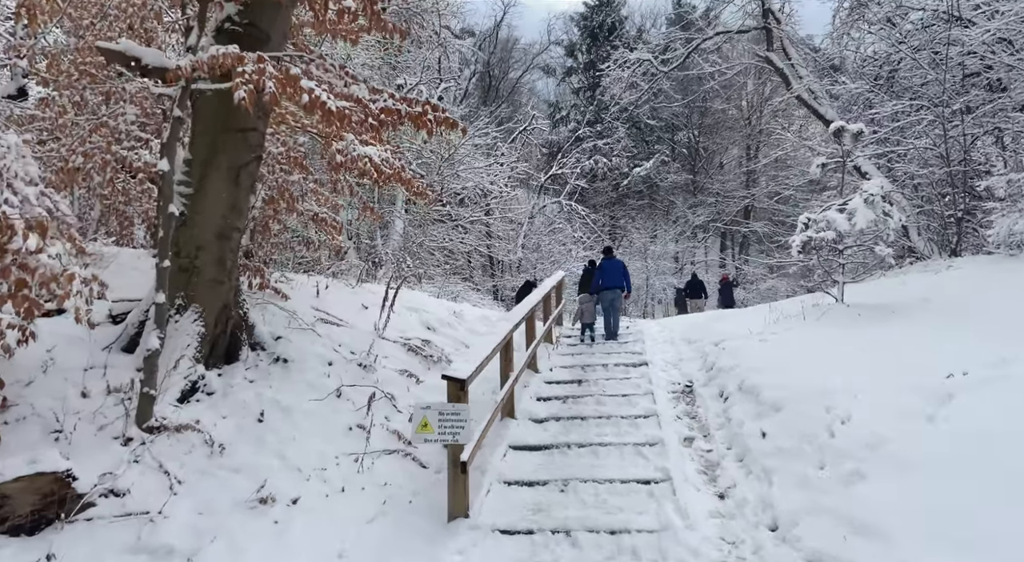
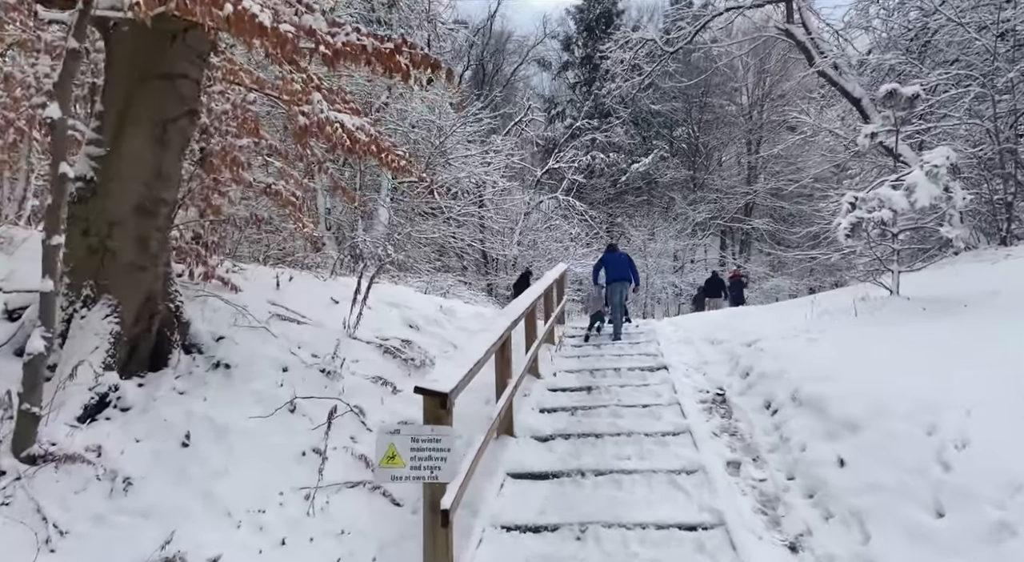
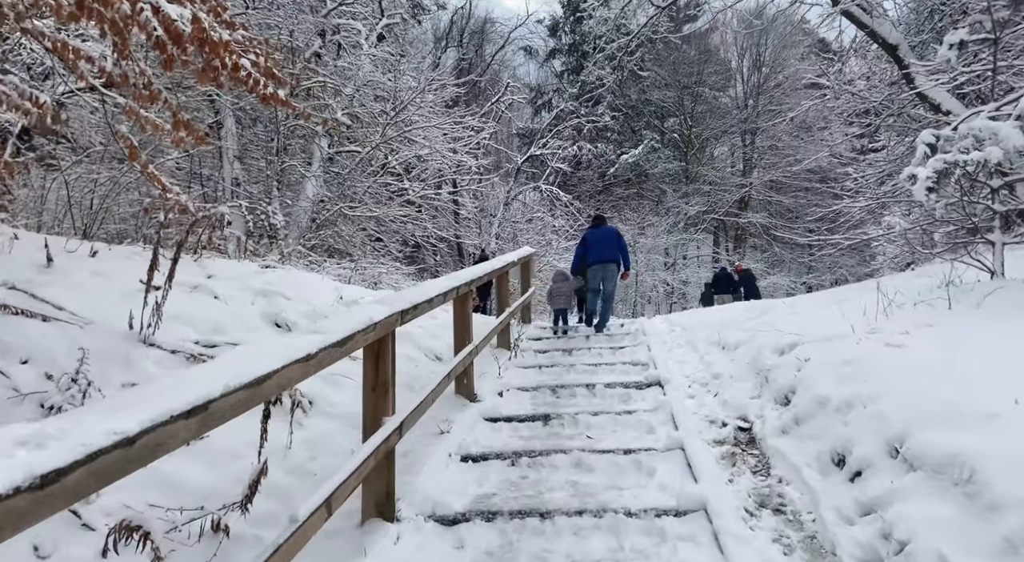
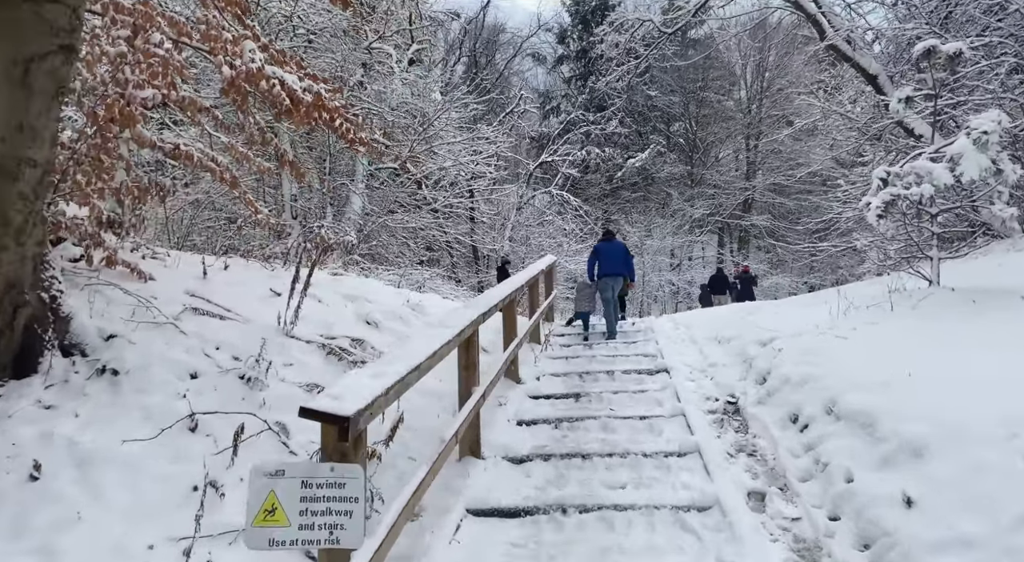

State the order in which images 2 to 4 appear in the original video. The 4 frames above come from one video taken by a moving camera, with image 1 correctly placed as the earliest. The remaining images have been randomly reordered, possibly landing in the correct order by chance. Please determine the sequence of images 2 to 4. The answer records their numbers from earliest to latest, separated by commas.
2, 4, 3
